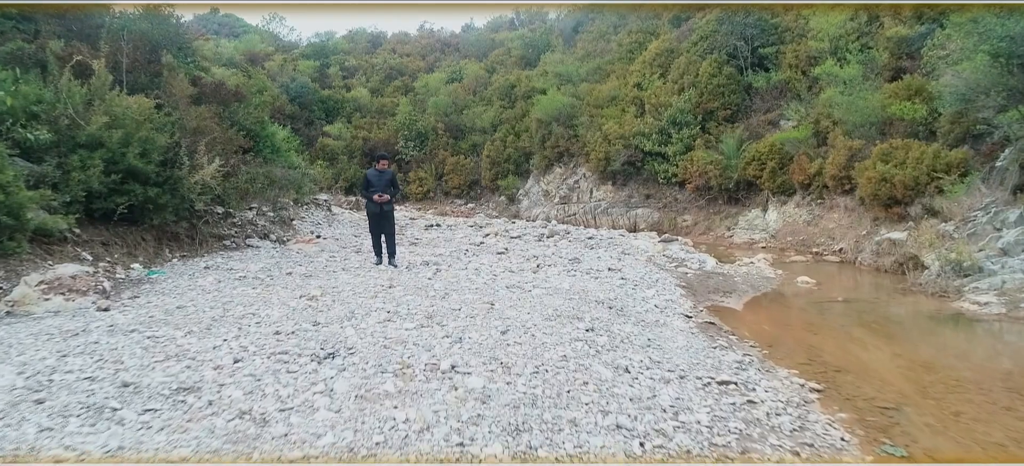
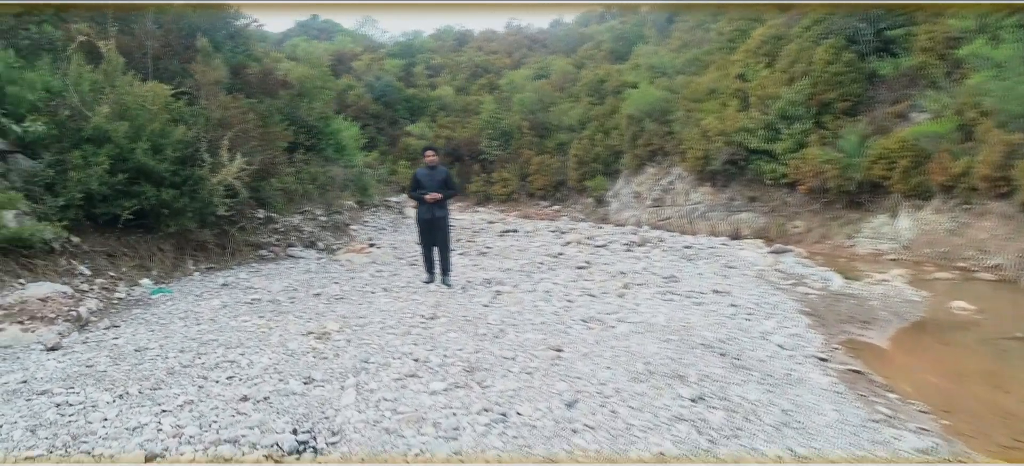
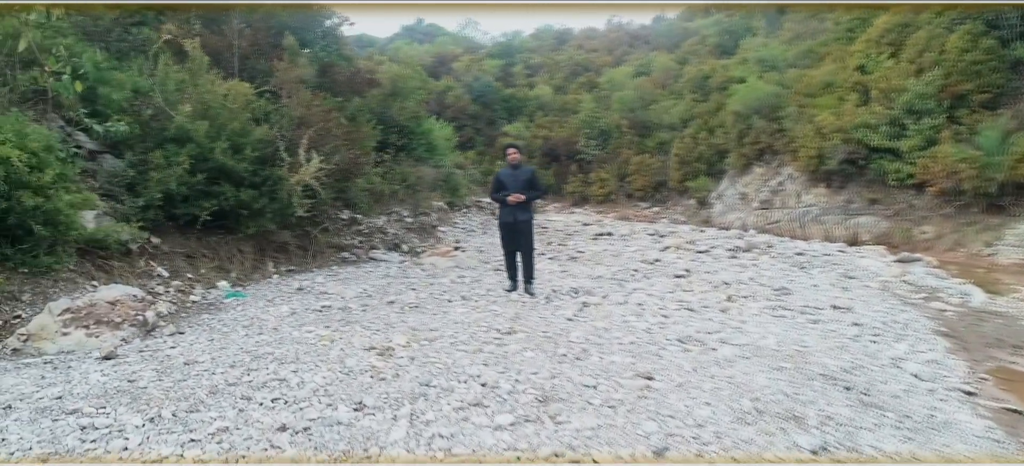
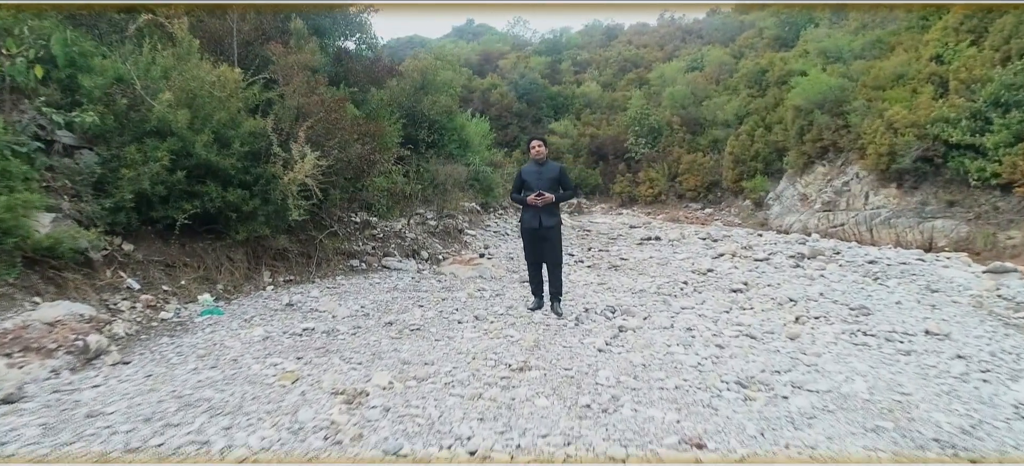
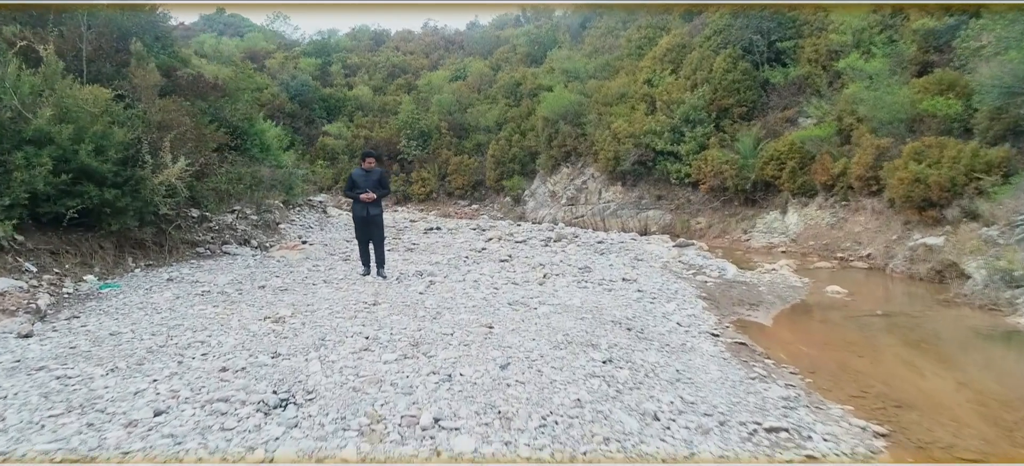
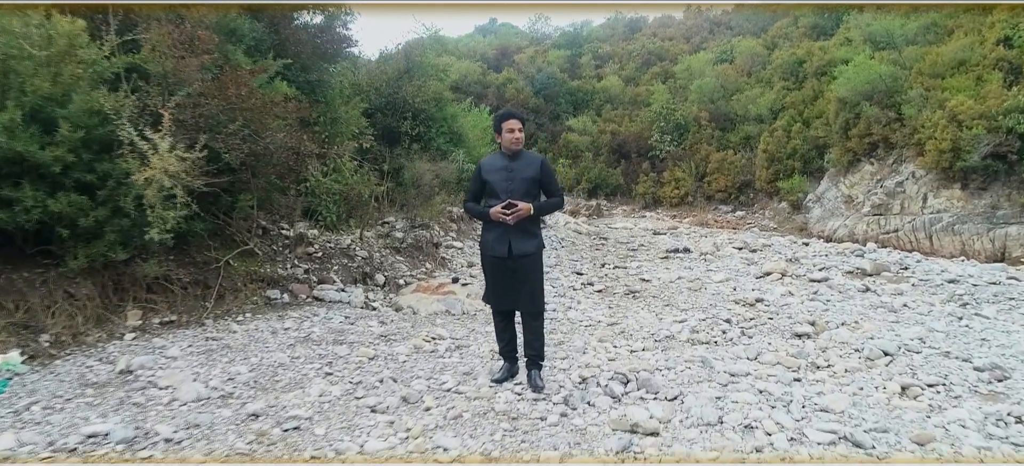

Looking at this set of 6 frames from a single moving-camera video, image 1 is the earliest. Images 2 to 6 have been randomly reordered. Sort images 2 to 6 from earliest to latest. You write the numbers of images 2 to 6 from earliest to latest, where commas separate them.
5, 2, 3, 4, 6
